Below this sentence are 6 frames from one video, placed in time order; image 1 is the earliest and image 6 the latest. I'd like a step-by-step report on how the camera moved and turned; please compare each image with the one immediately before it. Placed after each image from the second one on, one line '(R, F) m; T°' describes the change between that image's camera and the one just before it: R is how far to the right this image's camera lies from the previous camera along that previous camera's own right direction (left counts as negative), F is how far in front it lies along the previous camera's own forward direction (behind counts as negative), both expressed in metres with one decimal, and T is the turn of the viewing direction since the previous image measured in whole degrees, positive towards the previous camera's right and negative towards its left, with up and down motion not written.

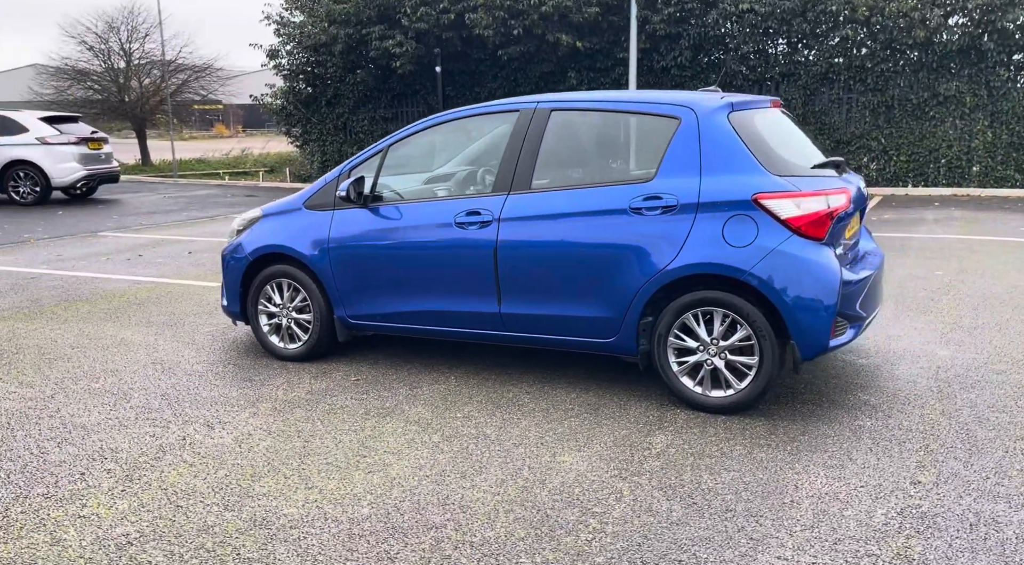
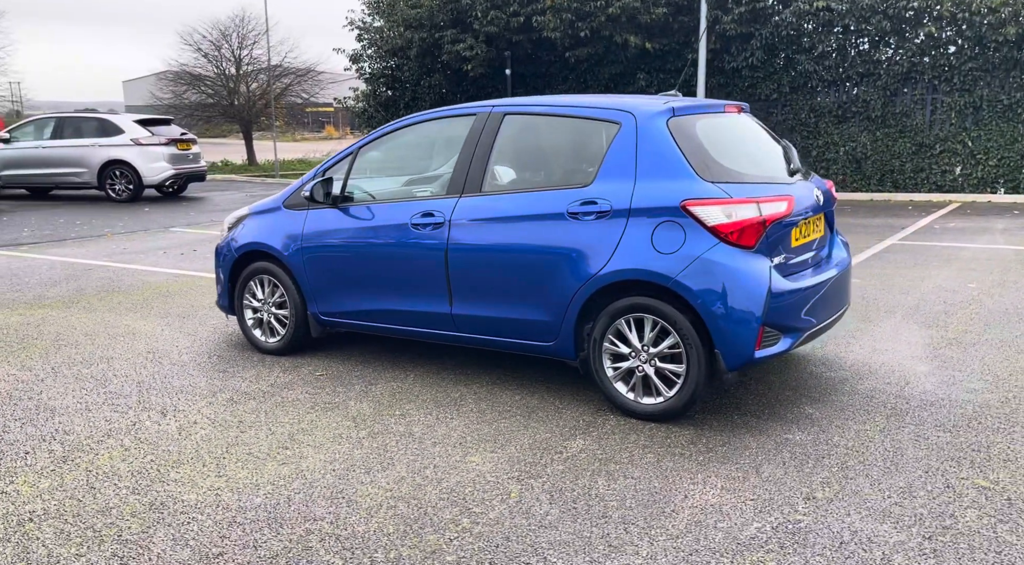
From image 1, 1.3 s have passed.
(+0.7, 0.0) m; -6°
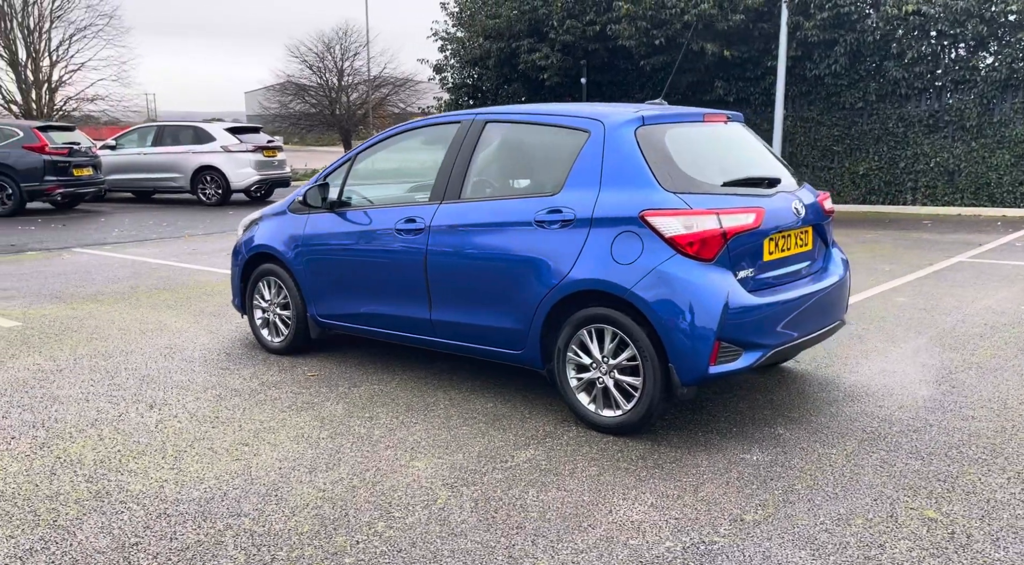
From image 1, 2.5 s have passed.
(+0.6, 0.0) m; -6°
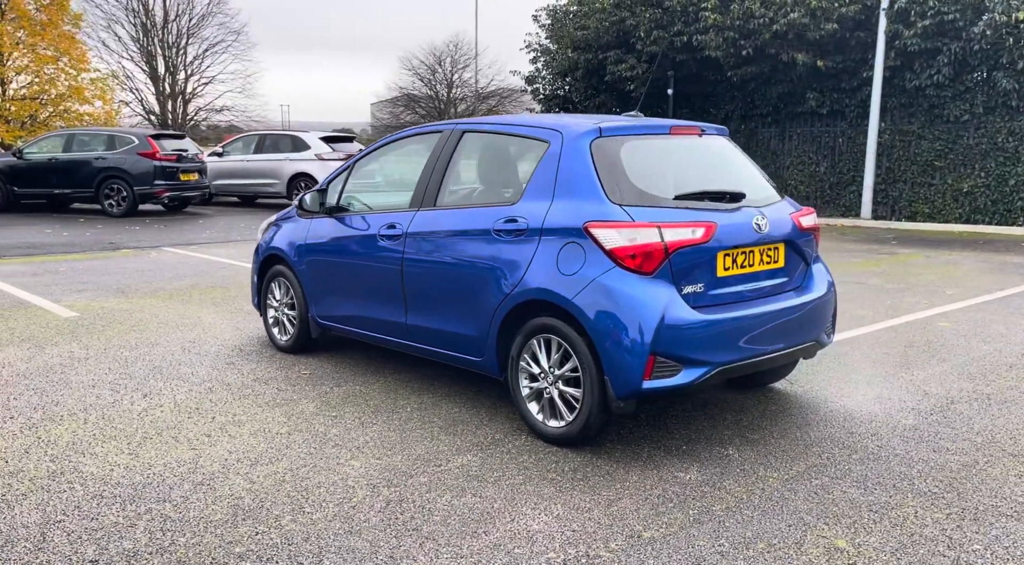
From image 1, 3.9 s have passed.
(+0.7, 0.0) m; -7°
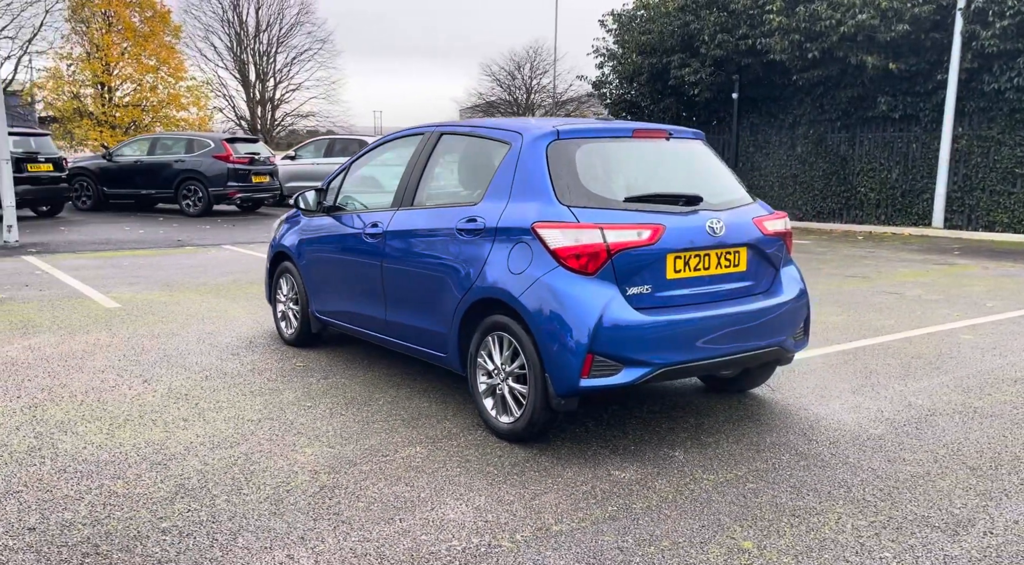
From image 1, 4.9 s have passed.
(+0.5, -0.1) m; -5°
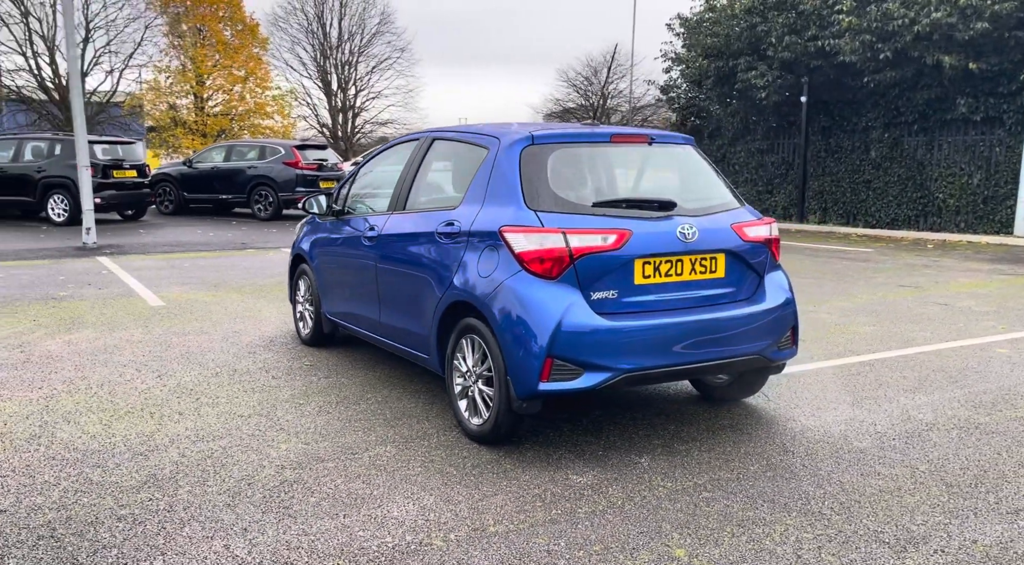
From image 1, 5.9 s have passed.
(+0.5, 0.0) m; -5°
